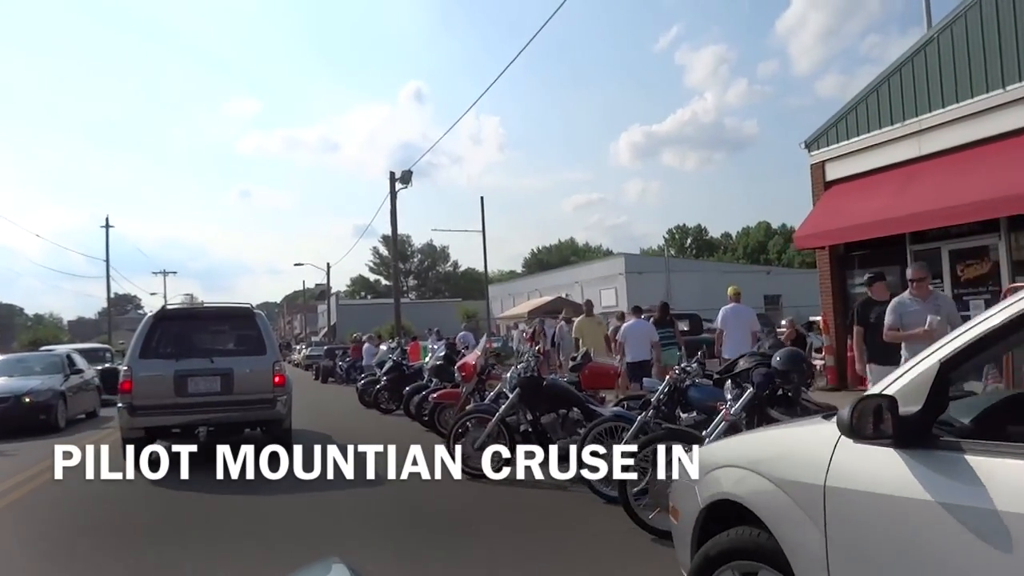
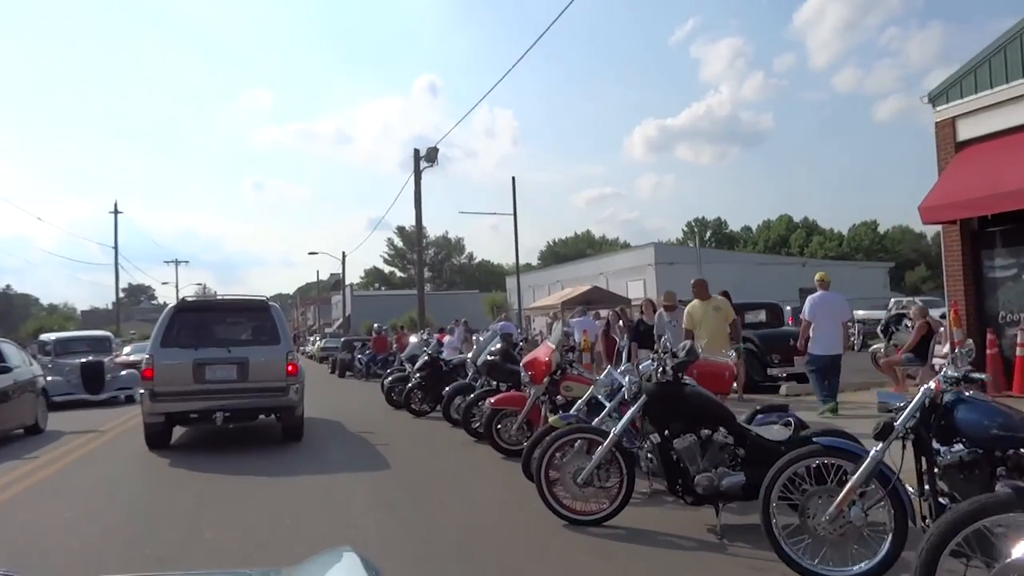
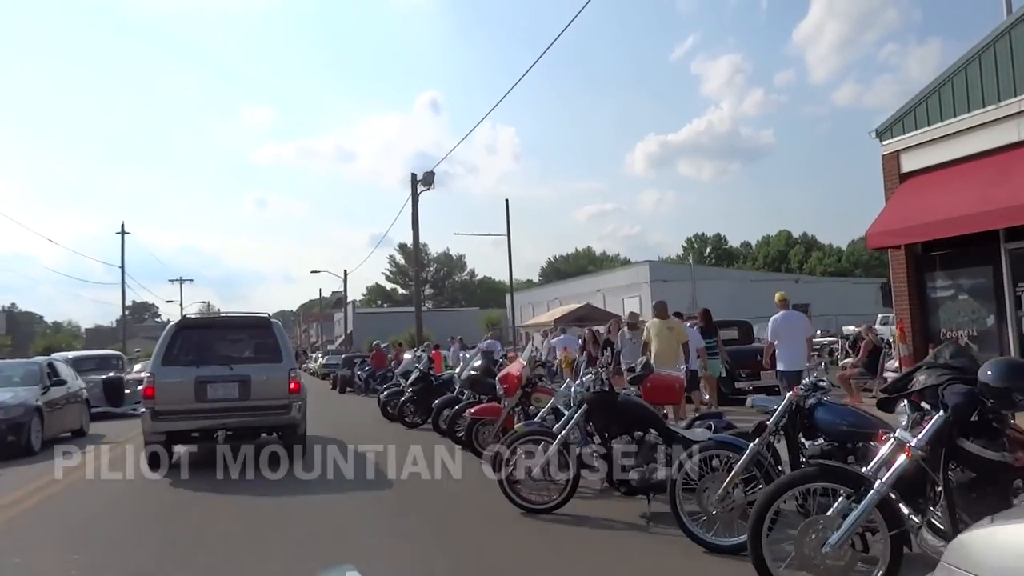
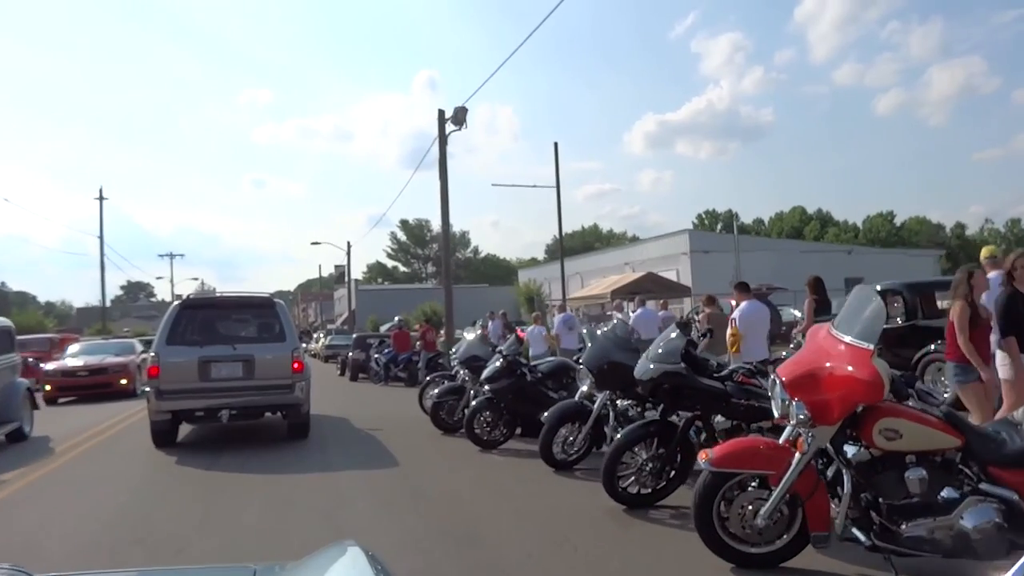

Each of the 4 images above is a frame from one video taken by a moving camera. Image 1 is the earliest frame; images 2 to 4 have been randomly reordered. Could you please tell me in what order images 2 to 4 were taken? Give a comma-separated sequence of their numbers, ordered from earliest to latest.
3, 2, 4
